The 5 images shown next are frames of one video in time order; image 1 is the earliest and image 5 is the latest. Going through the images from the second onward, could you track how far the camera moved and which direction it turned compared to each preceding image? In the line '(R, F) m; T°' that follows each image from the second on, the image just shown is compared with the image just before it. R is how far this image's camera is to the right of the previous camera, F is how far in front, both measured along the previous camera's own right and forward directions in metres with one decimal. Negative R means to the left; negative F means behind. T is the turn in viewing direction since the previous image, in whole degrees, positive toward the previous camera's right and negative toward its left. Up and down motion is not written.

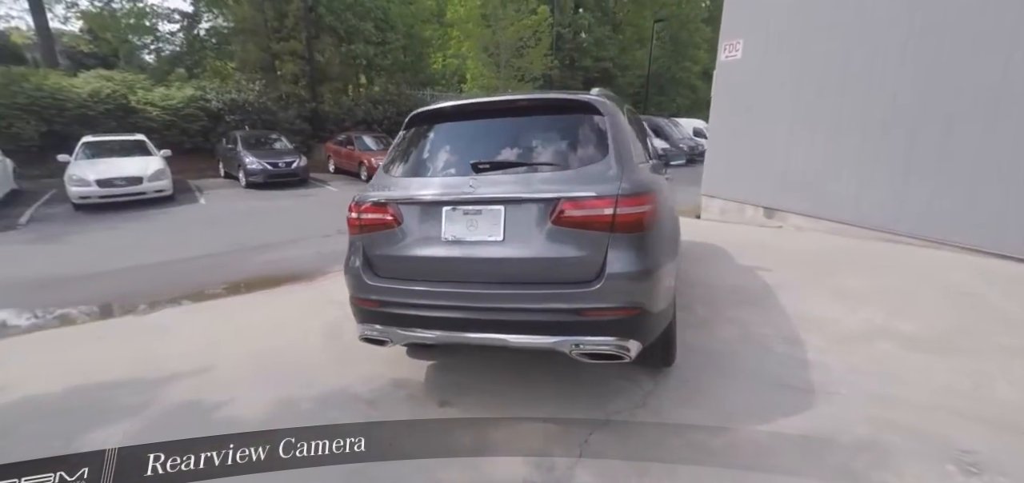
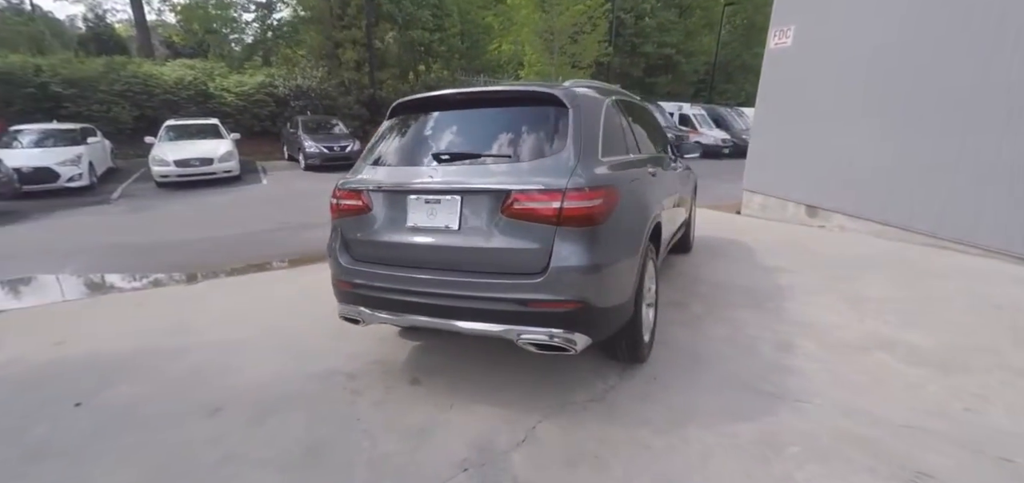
(+0.5, -0.1) m; -7°
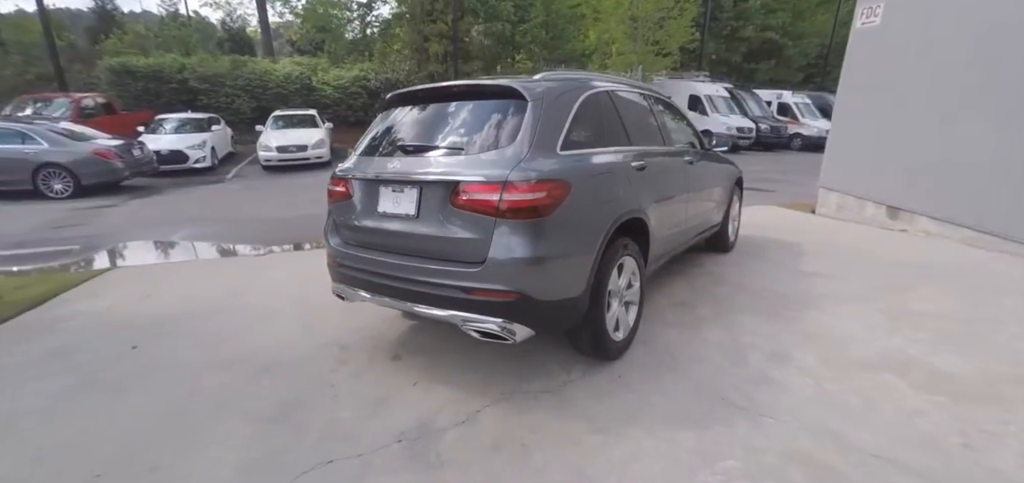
(+0.7, 0.0) m; -11°
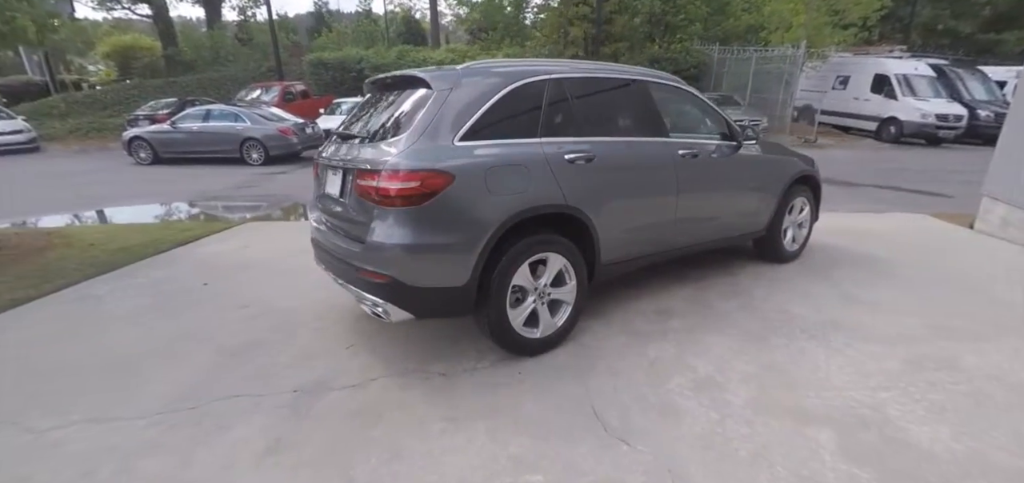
(+1.4, +0.2) m; -19°
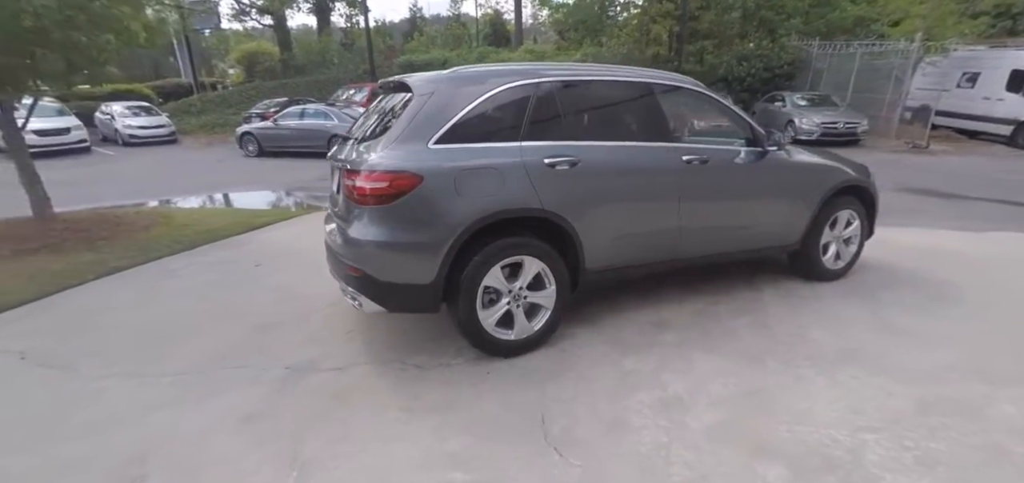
(+0.6, 0.0) m; -10°
